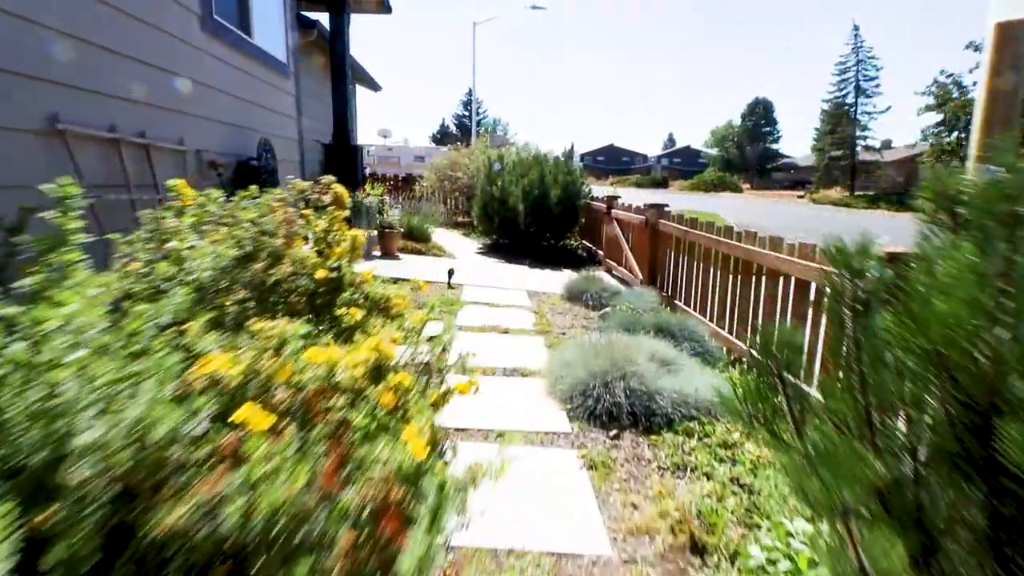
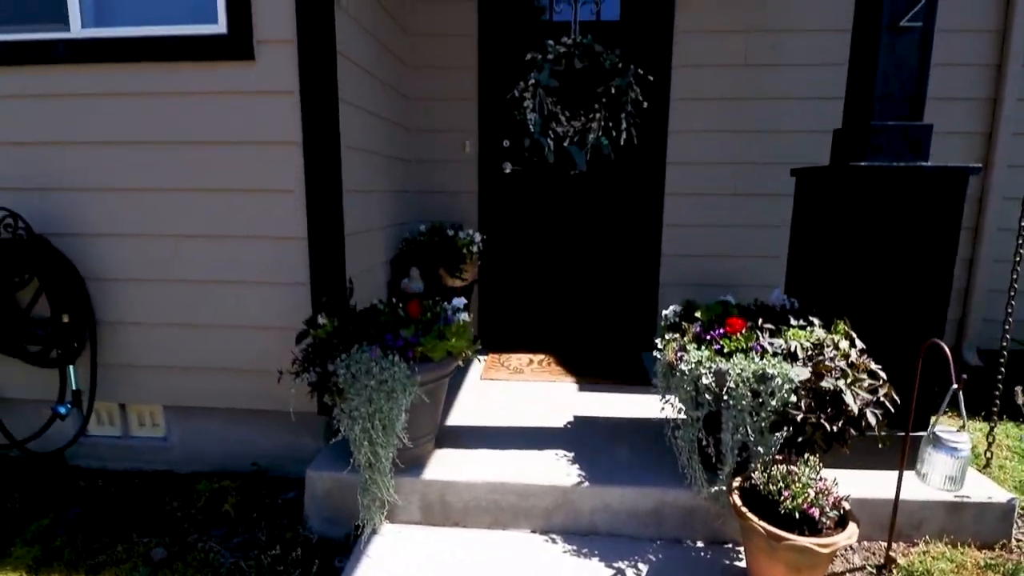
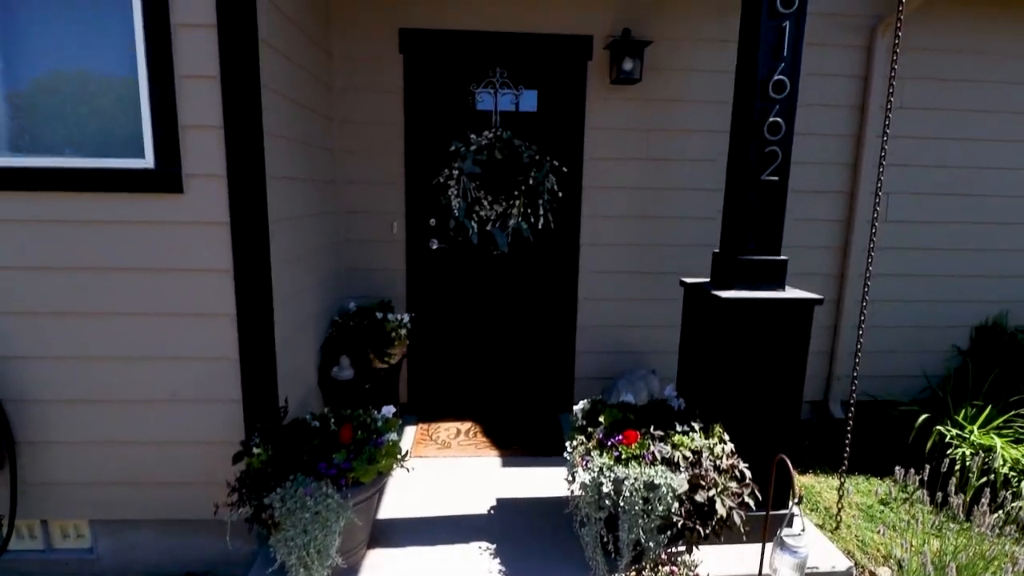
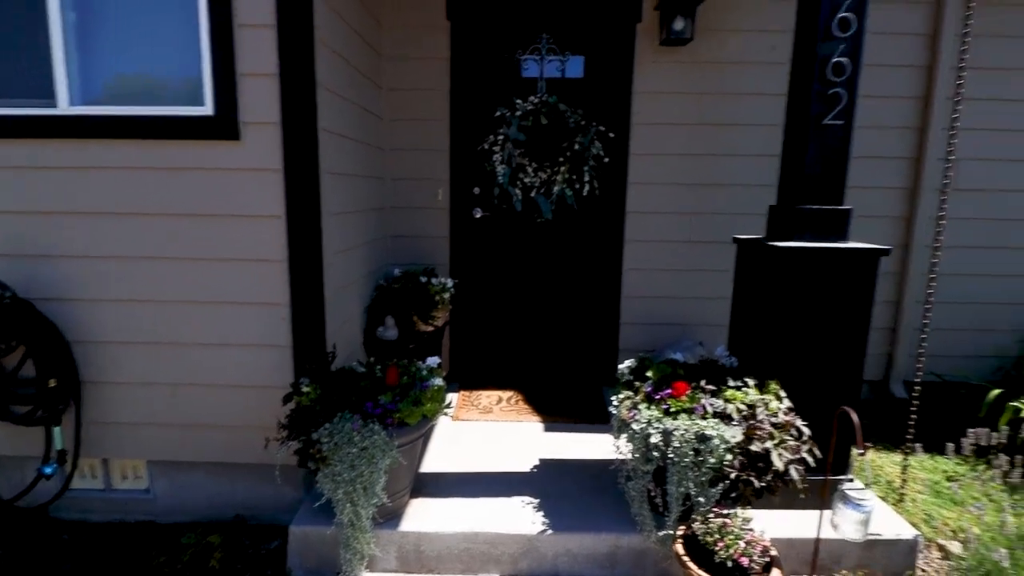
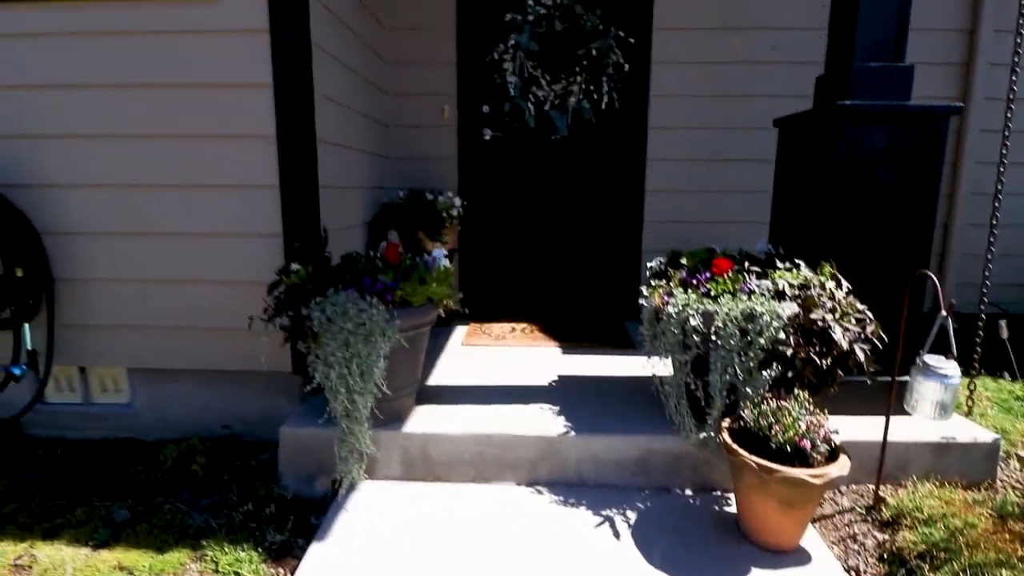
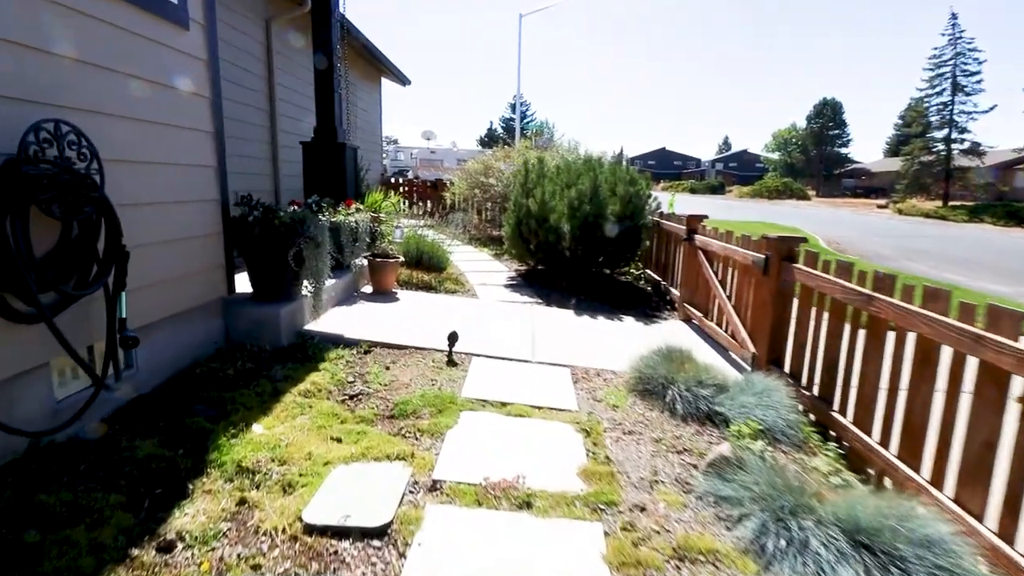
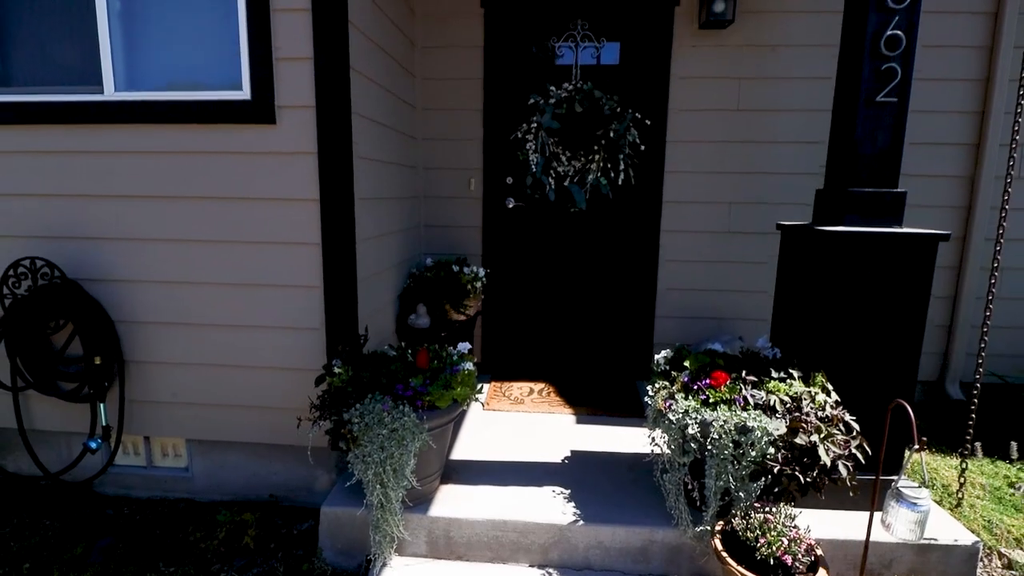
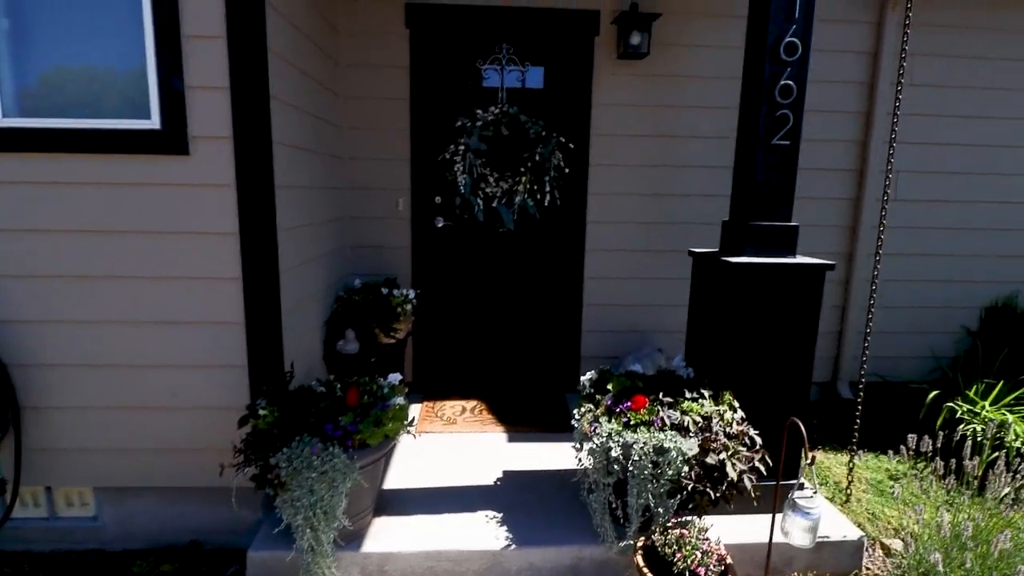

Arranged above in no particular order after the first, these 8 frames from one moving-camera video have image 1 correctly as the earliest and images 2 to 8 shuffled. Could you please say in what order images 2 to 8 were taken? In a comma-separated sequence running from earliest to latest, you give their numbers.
6, 5, 2, 7, 4, 8, 3
